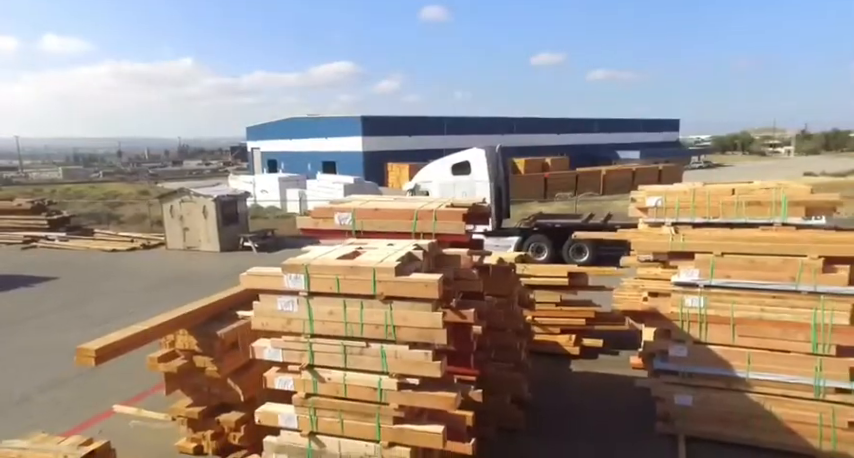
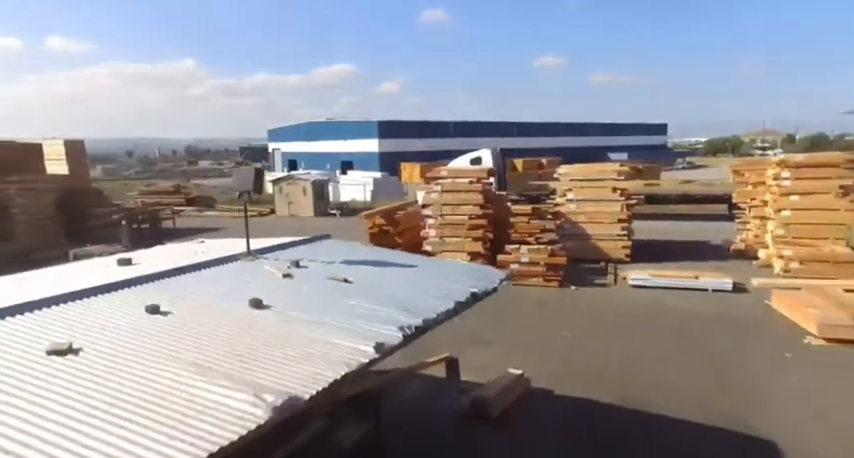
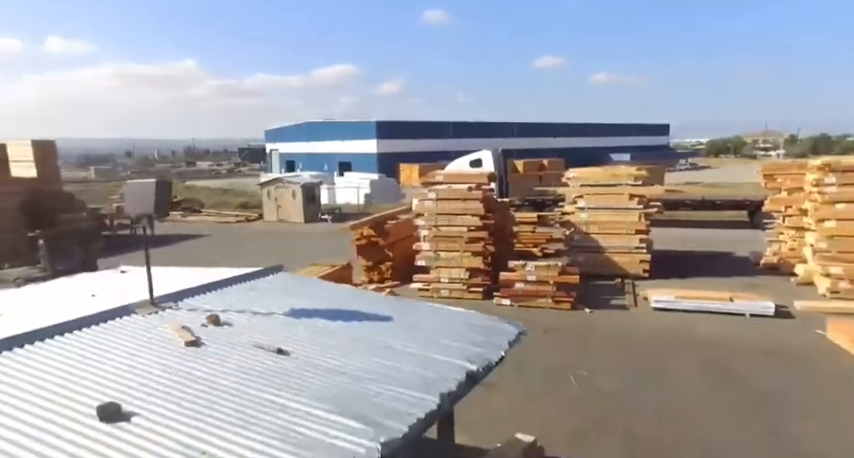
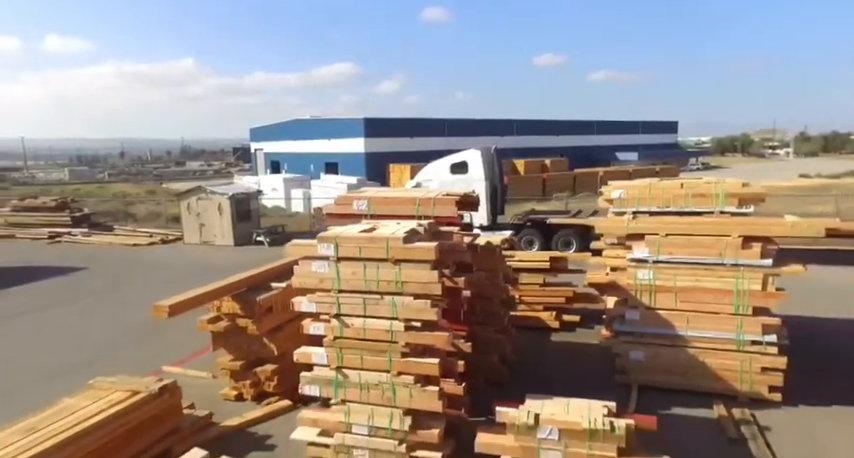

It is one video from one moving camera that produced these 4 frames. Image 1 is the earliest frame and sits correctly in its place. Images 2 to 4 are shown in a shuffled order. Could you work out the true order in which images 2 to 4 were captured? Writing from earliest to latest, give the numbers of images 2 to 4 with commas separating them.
4, 3, 2
